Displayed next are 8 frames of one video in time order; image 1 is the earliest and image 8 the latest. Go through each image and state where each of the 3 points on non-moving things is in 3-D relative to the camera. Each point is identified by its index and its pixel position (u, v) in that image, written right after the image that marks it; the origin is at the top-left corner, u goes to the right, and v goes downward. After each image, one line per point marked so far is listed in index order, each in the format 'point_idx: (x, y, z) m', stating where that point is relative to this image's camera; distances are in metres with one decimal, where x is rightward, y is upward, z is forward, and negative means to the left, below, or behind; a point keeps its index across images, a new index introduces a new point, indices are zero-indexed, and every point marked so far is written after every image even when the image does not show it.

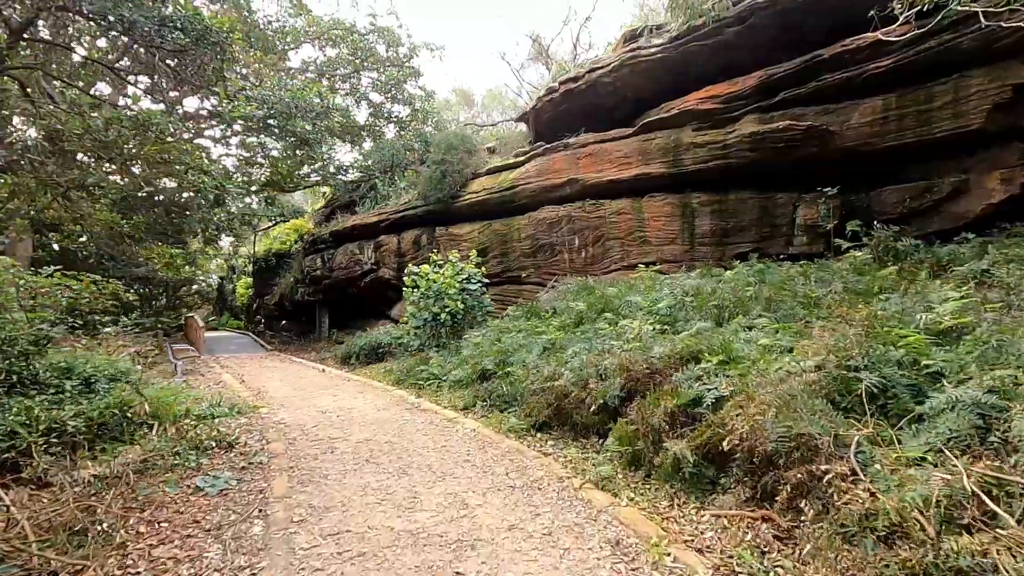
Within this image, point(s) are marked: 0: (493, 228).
0: (-0.4, +1.3, +11.4) m
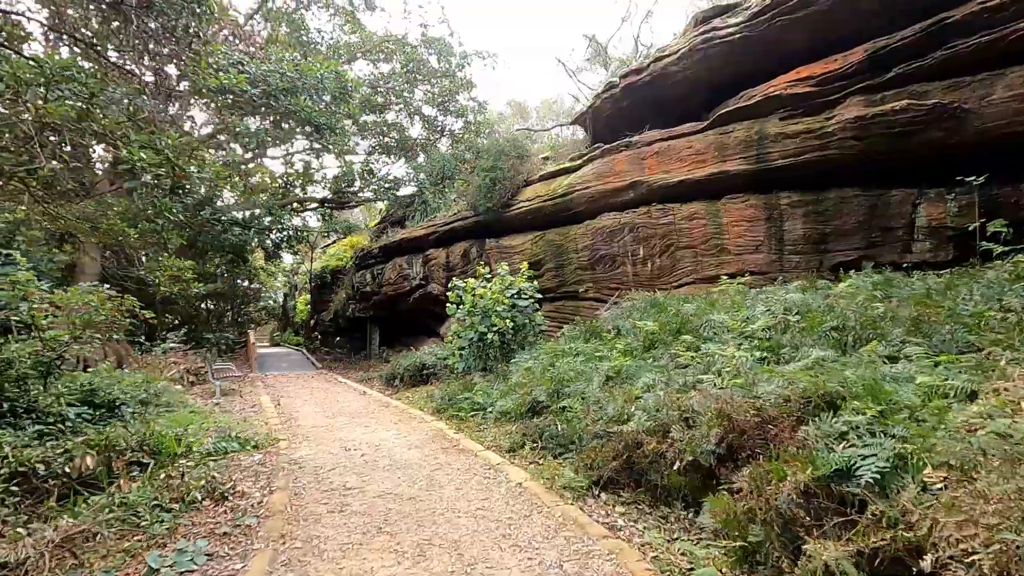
0: (+0.7, +1.0, +10.4) m
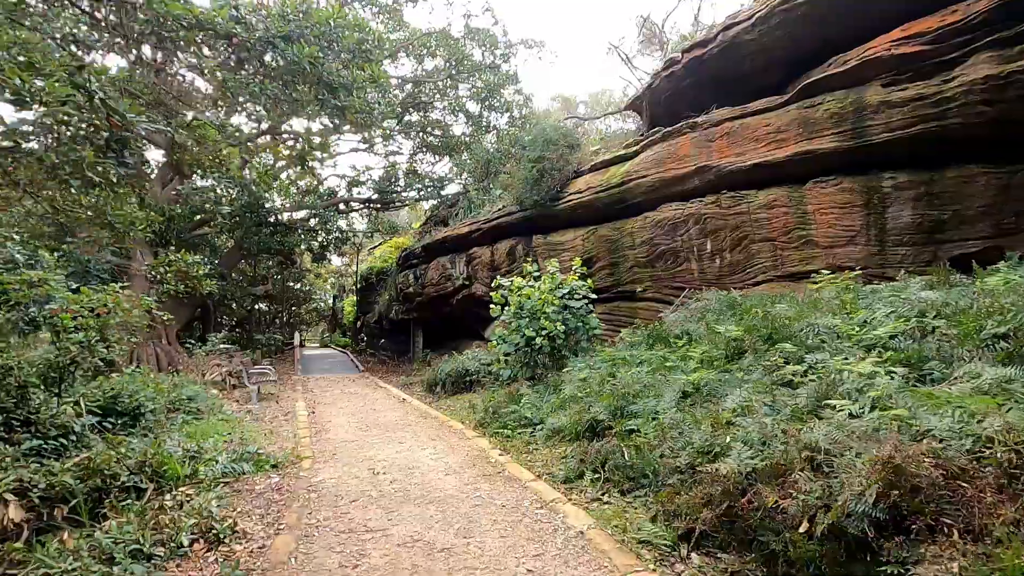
0: (+1.6, +1.0, +9.5) m
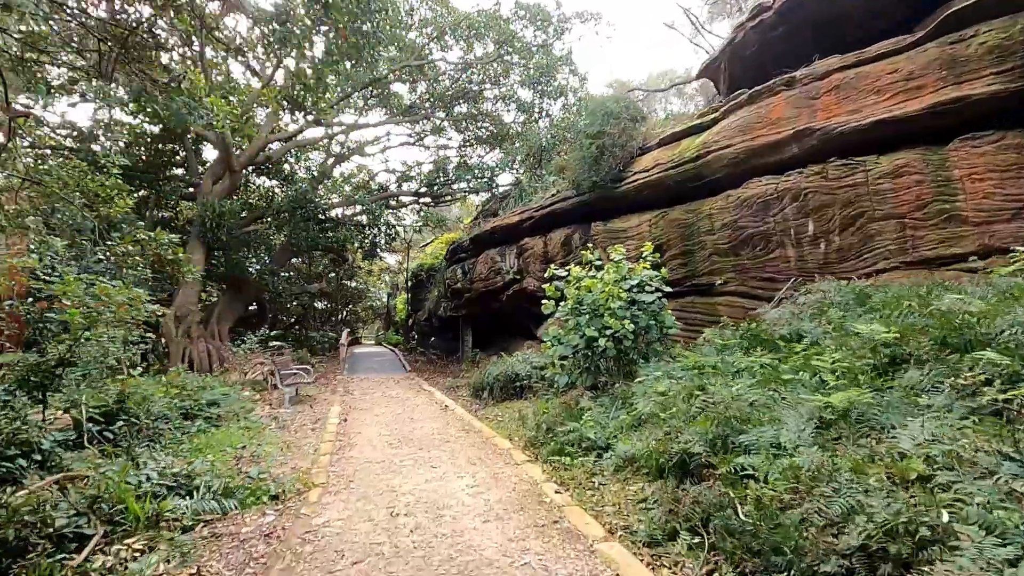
0: (+2.4, +1.1, +8.2) m
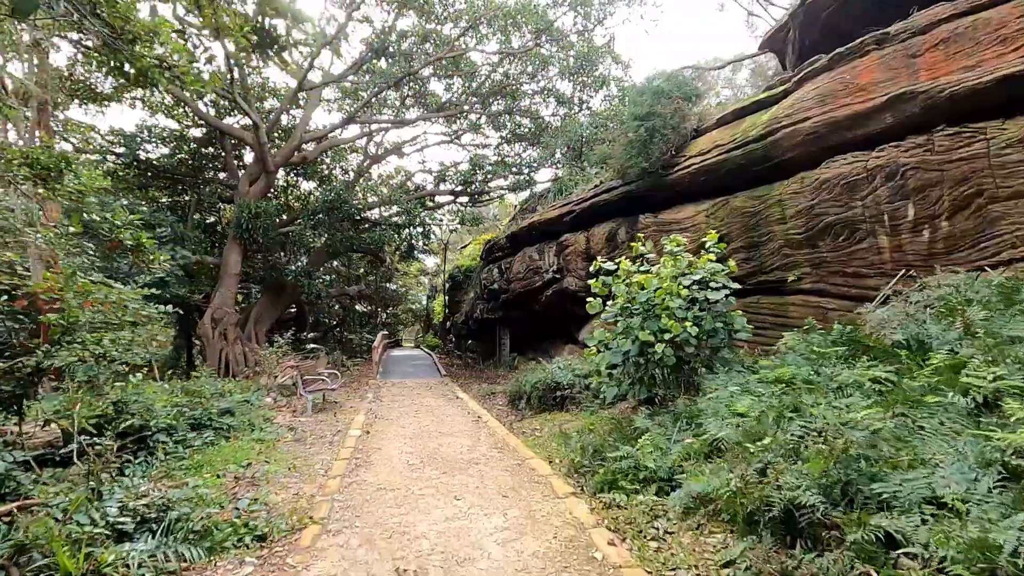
0: (+2.9, +1.1, +7.2) m
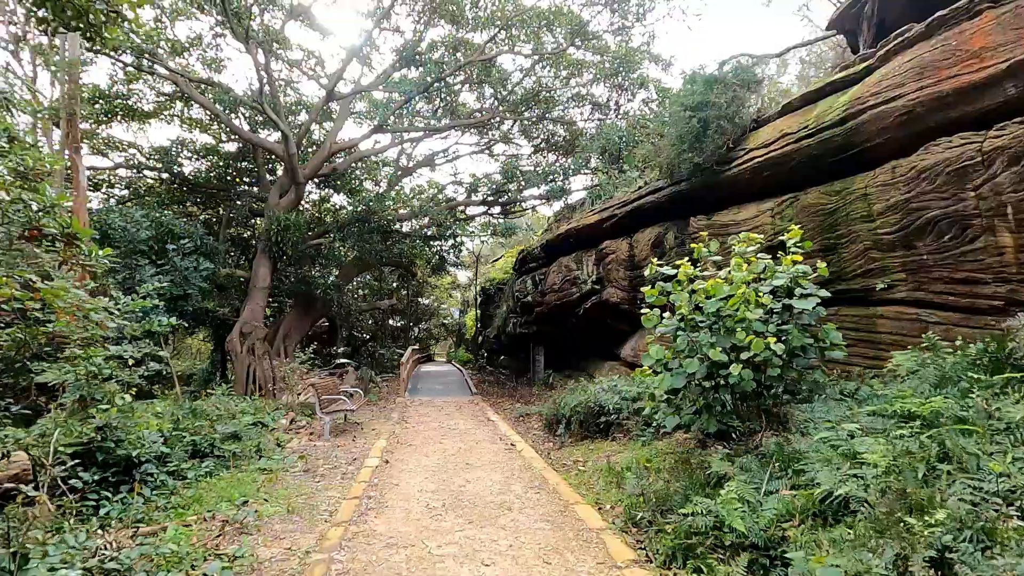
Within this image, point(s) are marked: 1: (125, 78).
0: (+3.4, +1.0, +6.2) m
1: (-14.1, +7.7, +19.7) m
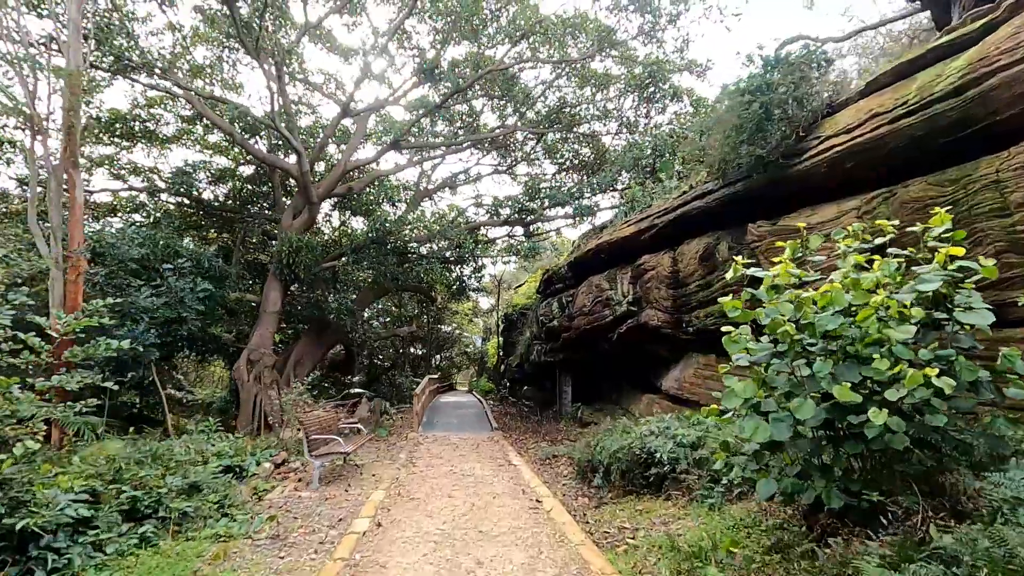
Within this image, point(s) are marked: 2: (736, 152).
0: (+3.6, +0.8, +4.9) m
1: (-13.3, +6.7, +19.5) m
2: (+2.7, +1.6, +6.4) m
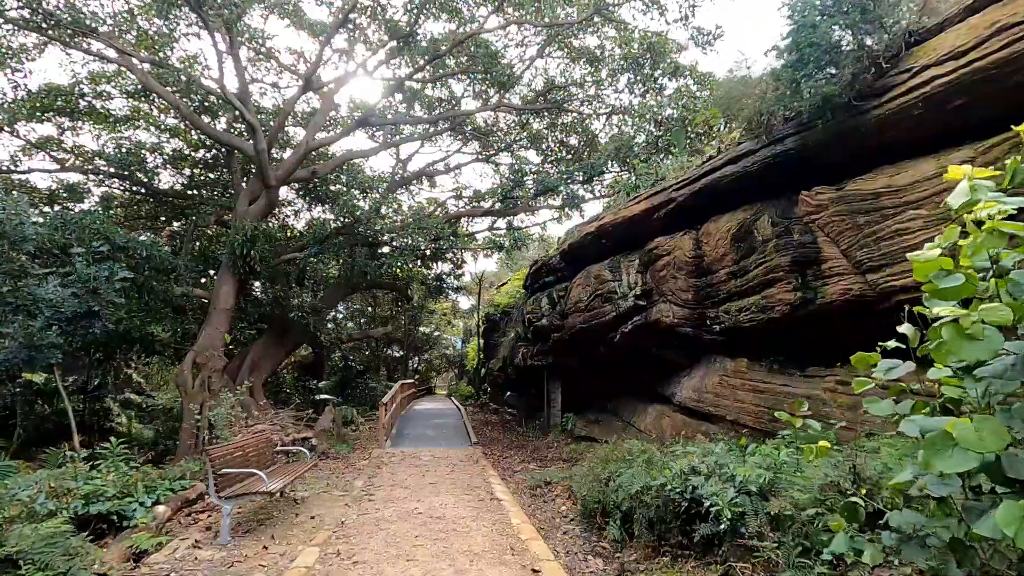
0: (+3.5, +1.0, +3.5) m
1: (-13.9, +6.9, +17.5) m
2: (+2.5, +1.8, +4.9) m
